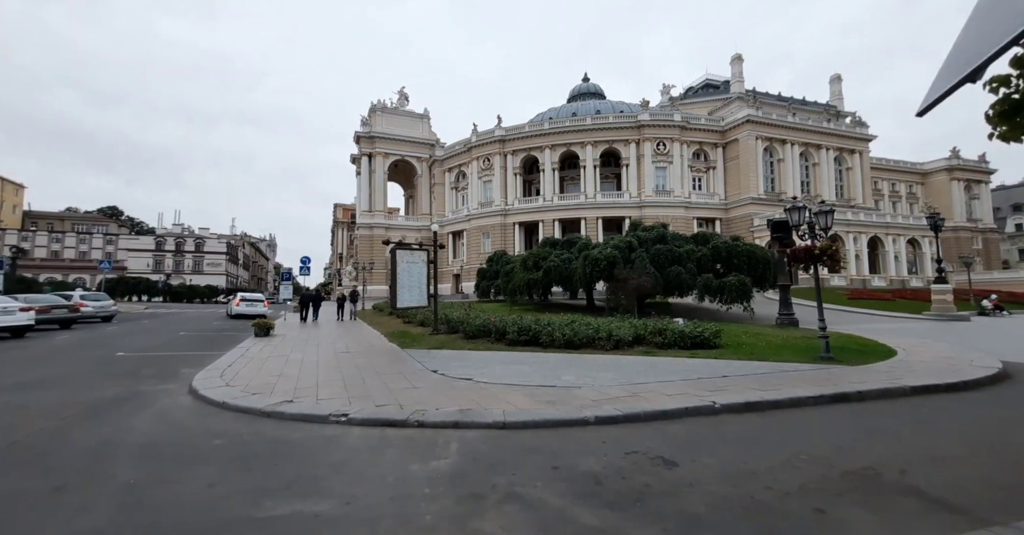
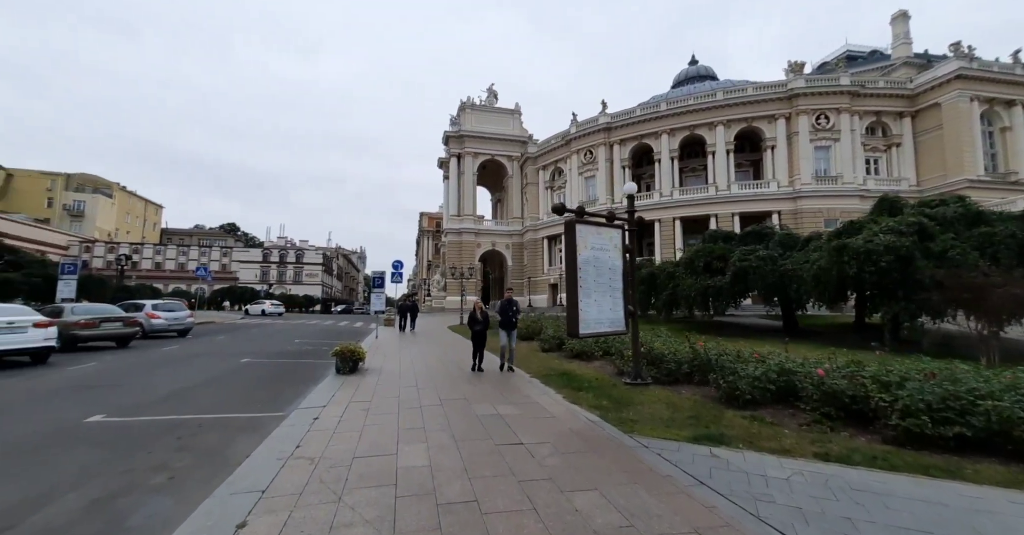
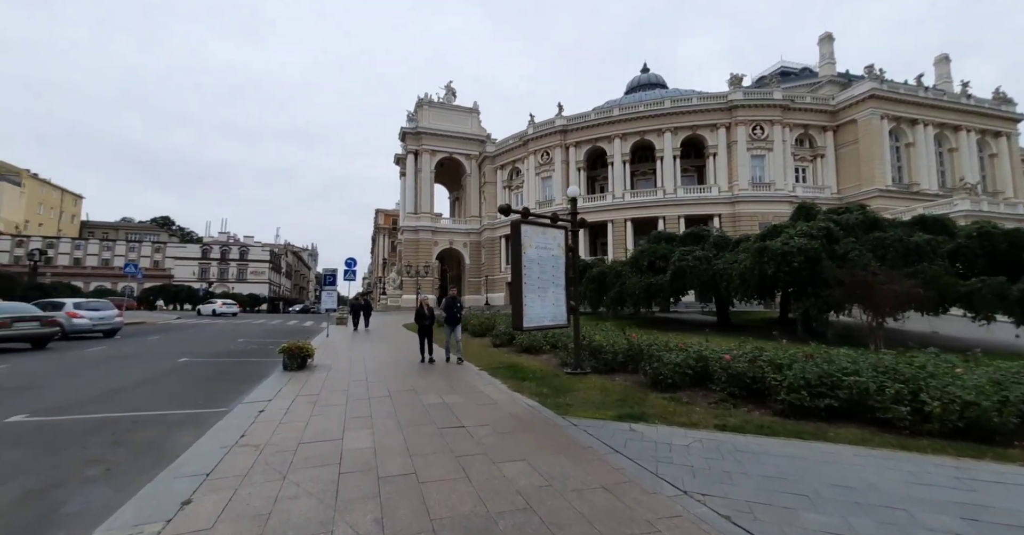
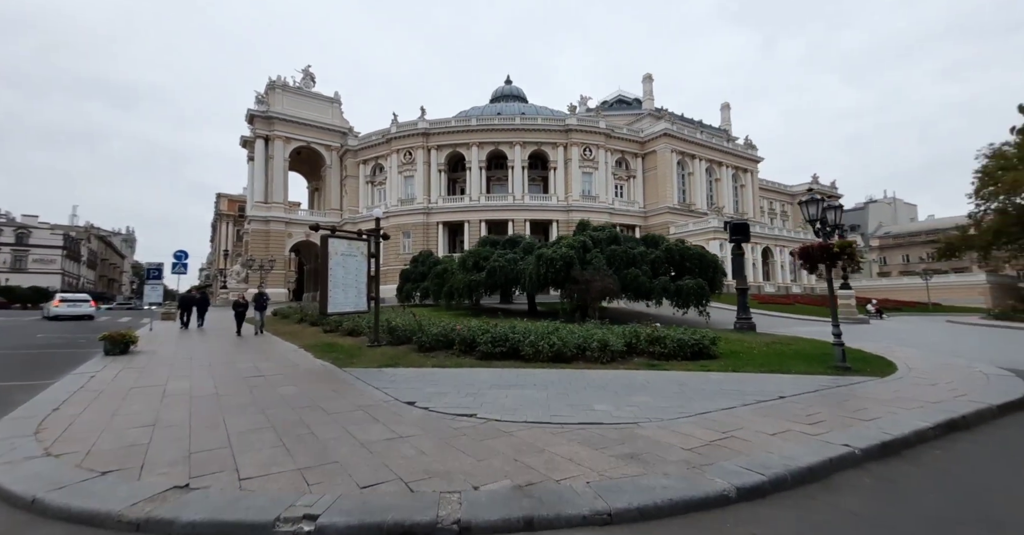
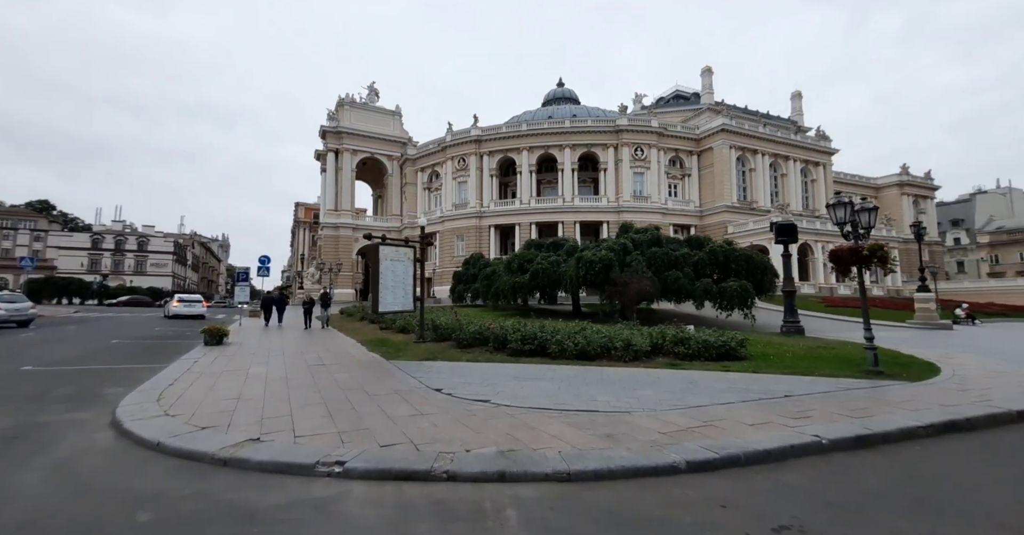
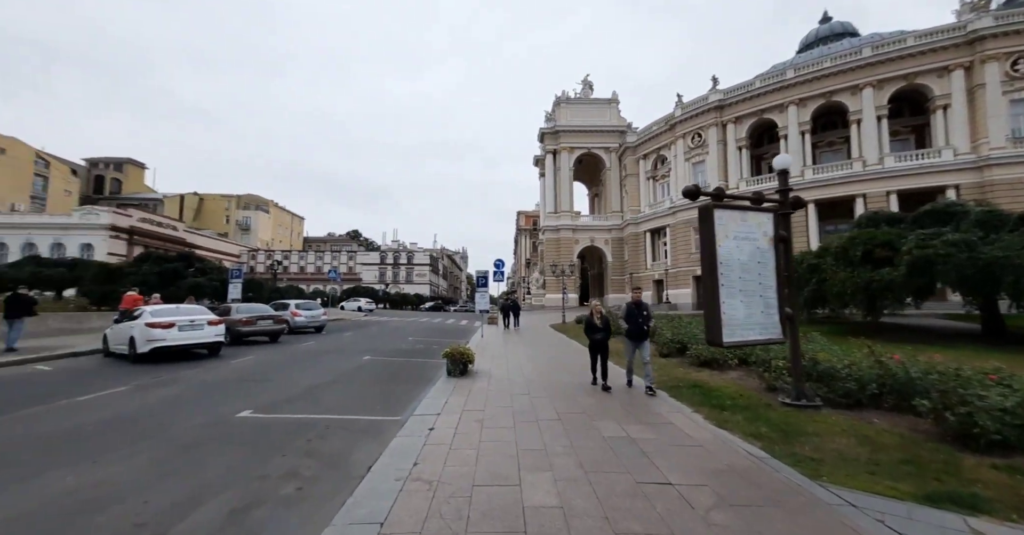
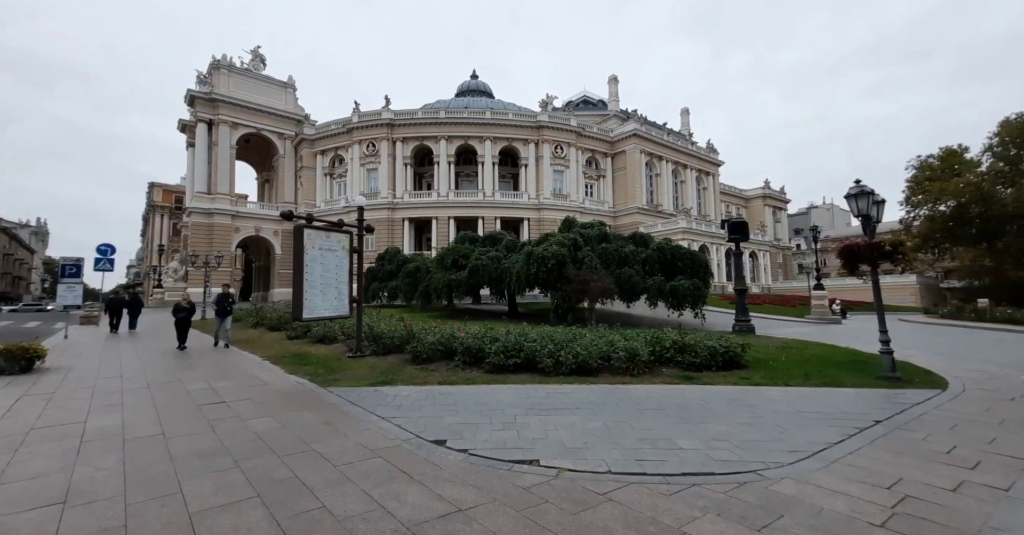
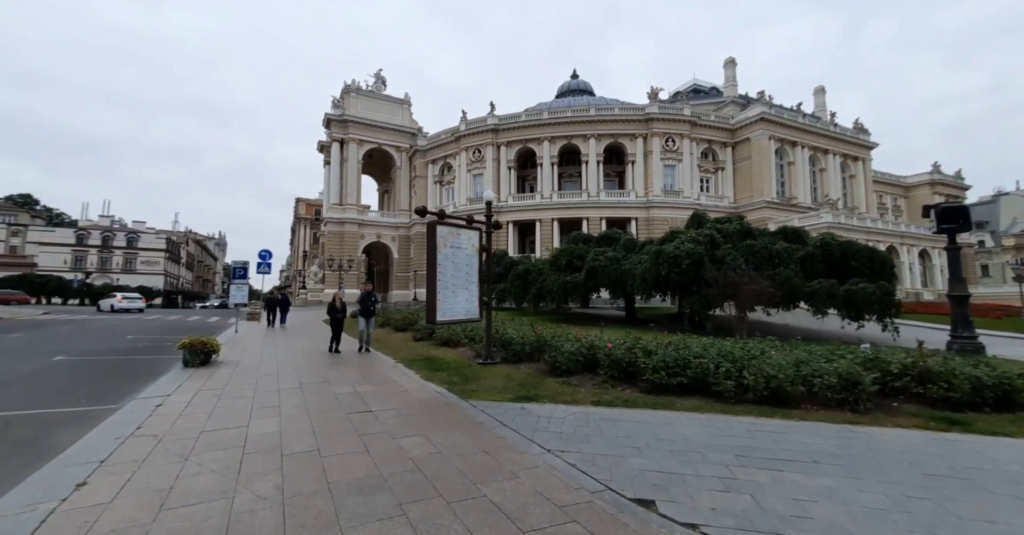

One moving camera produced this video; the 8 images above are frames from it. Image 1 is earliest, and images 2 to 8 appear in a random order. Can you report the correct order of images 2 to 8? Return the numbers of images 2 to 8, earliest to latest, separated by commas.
5, 4, 7, 8, 3, 2, 6
